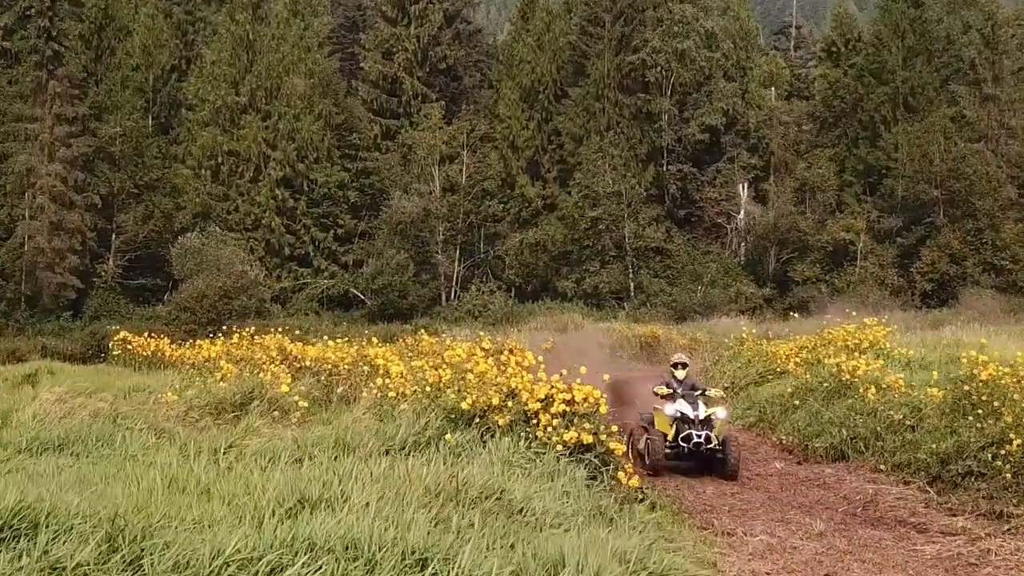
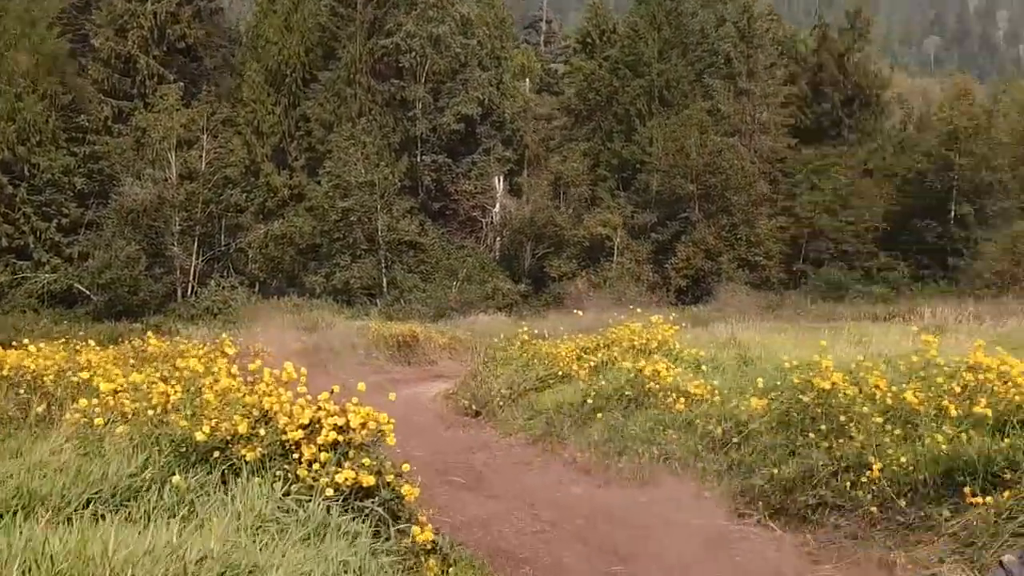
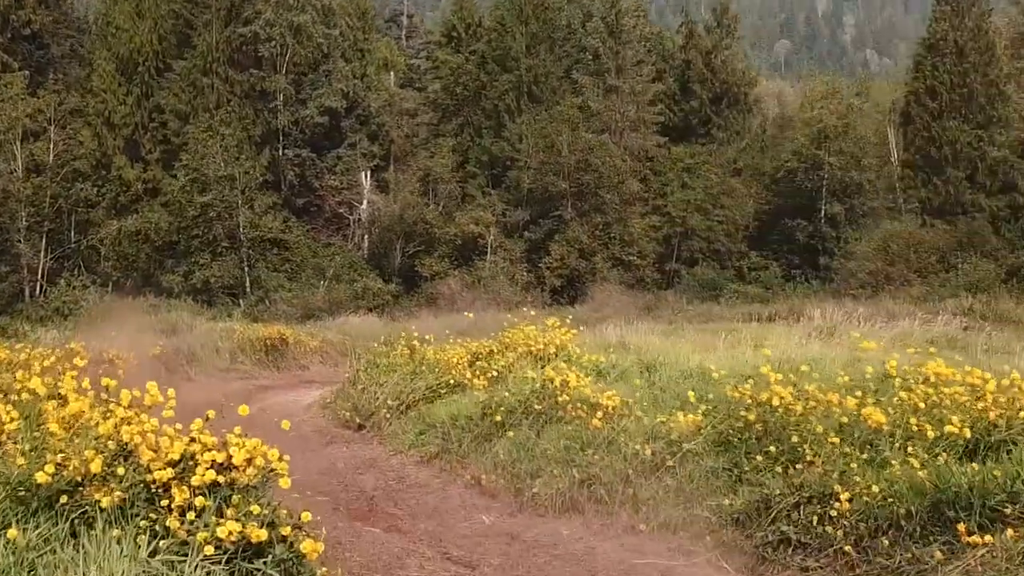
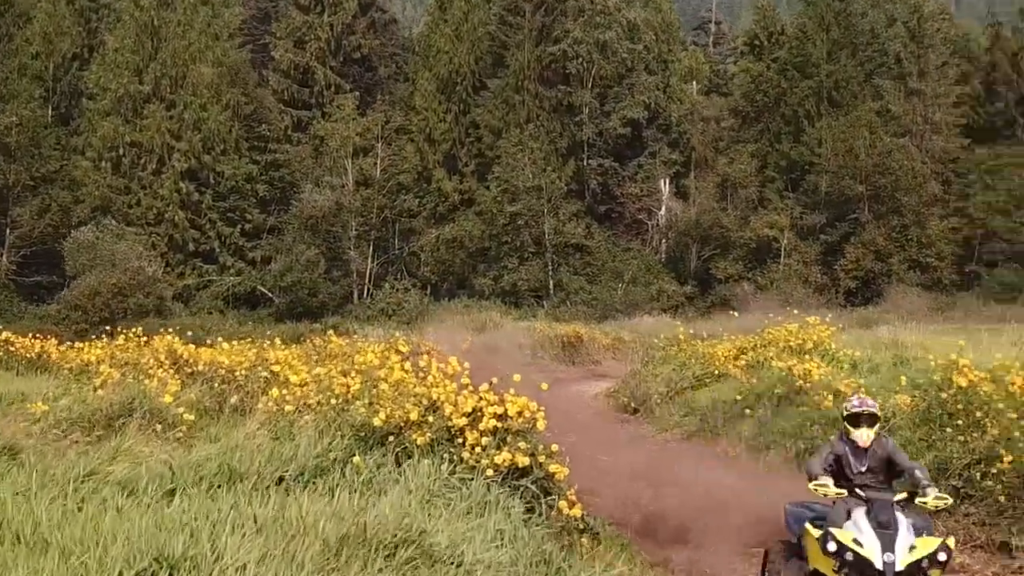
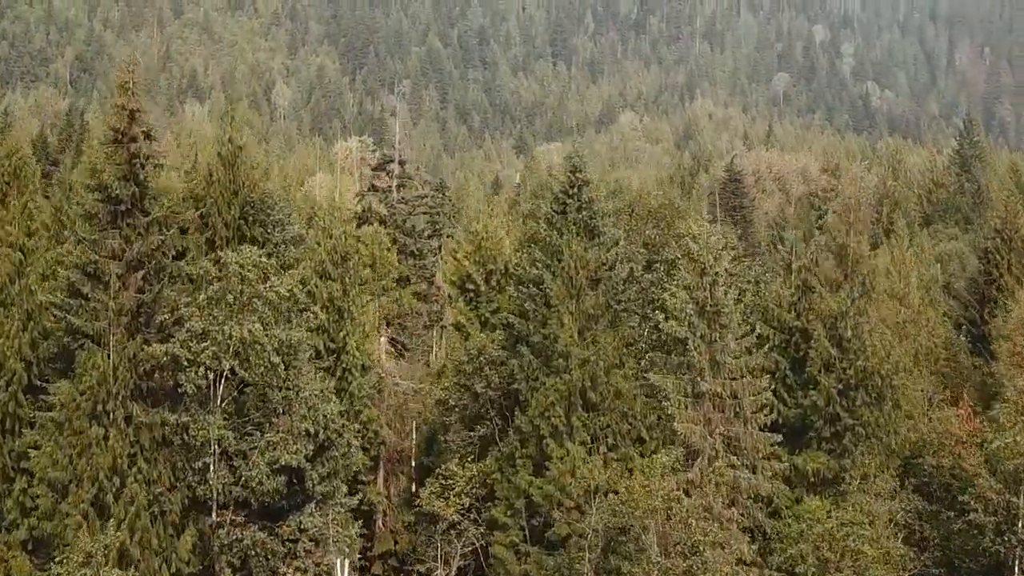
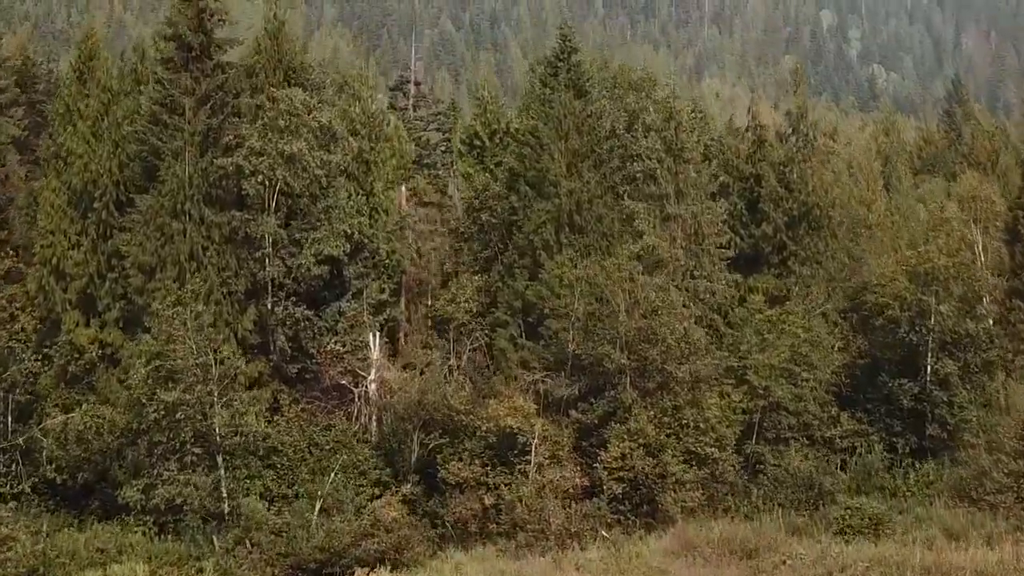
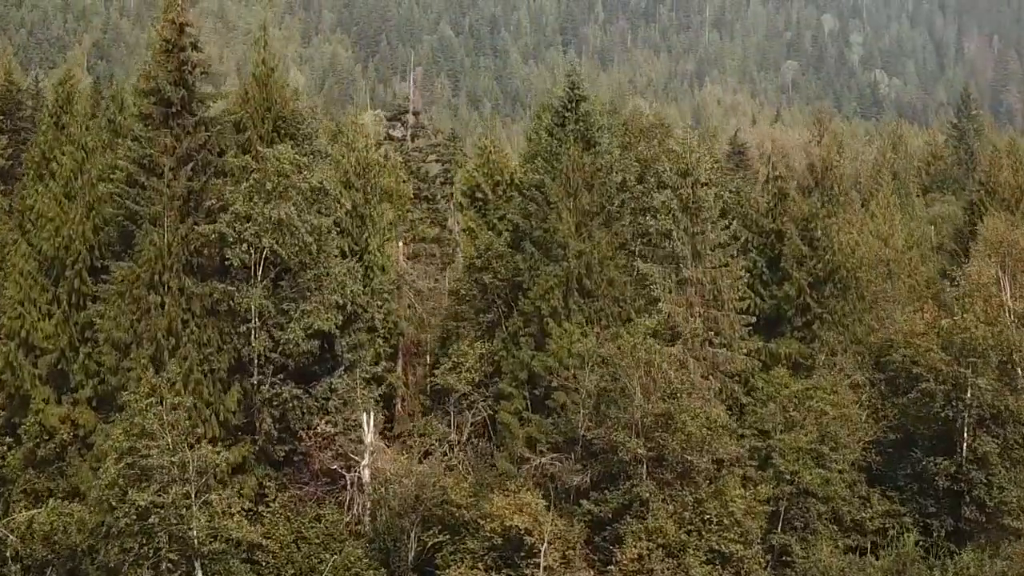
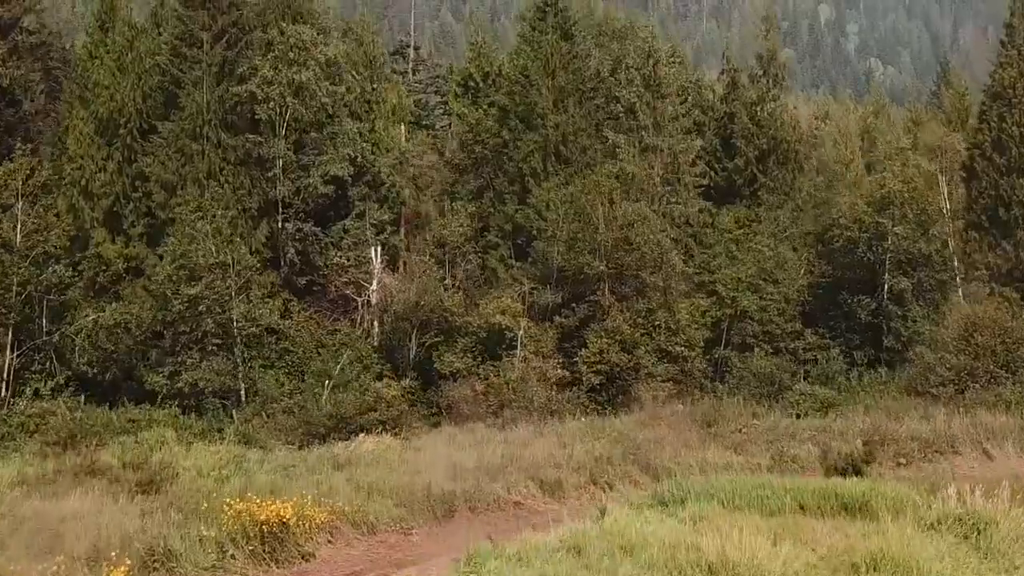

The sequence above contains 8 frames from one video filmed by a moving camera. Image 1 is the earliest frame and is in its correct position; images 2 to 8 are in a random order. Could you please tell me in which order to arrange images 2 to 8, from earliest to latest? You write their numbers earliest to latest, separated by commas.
4, 2, 3, 8, 6, 7, 5
